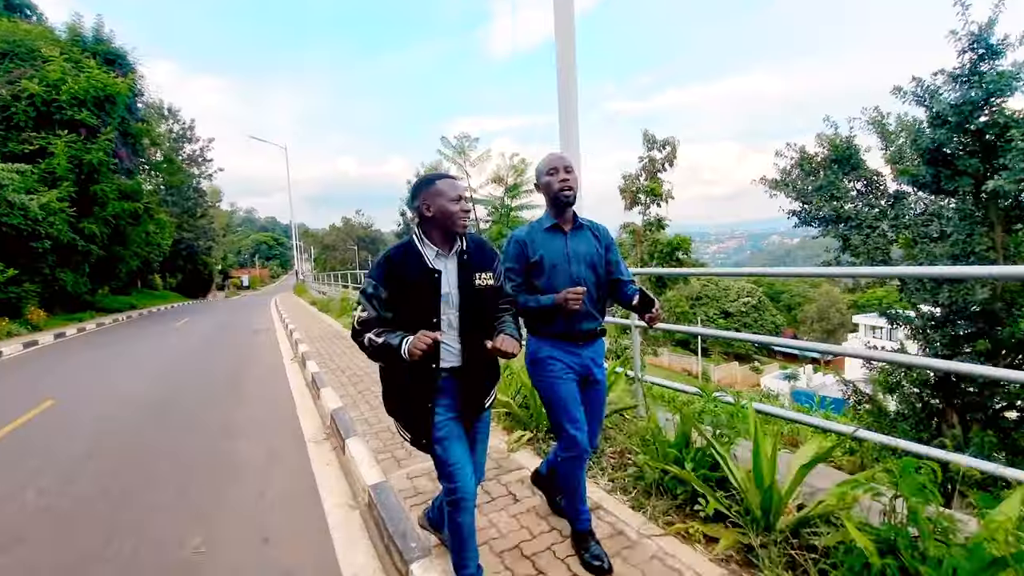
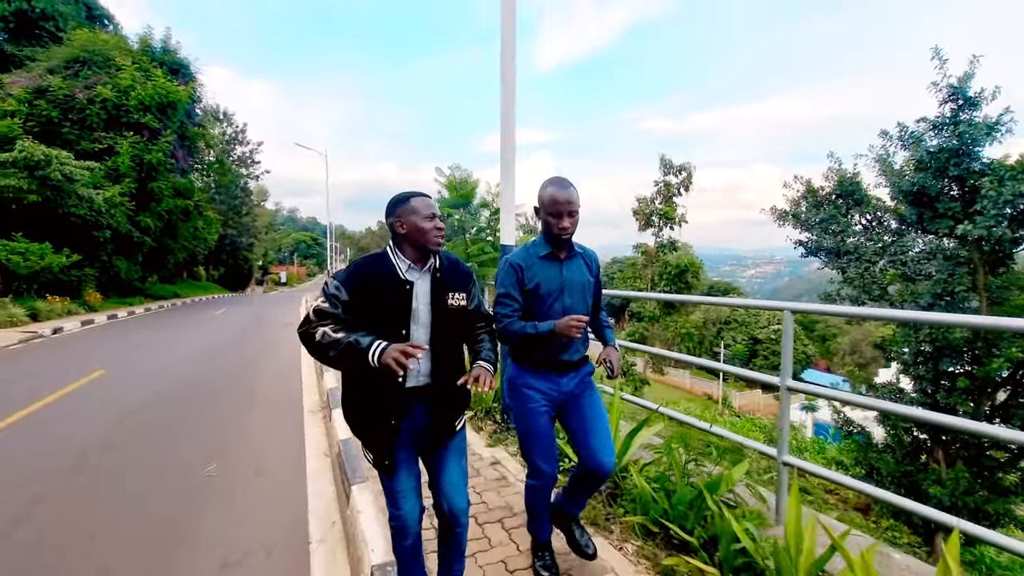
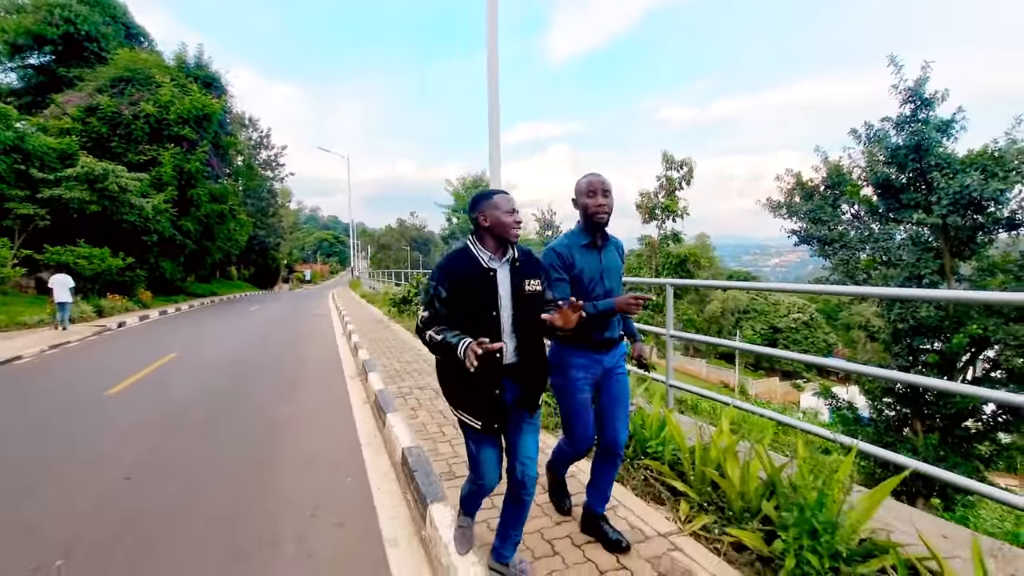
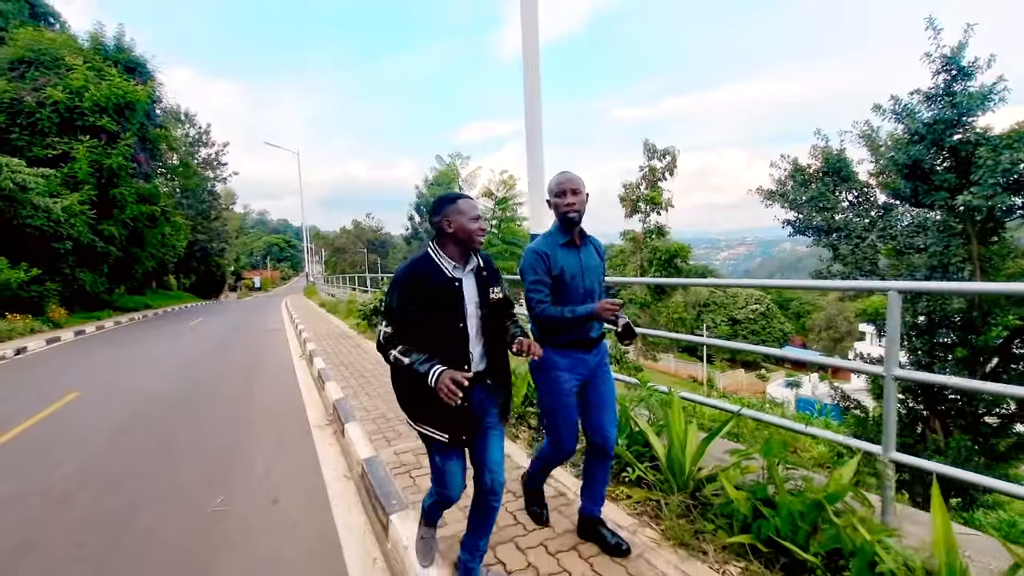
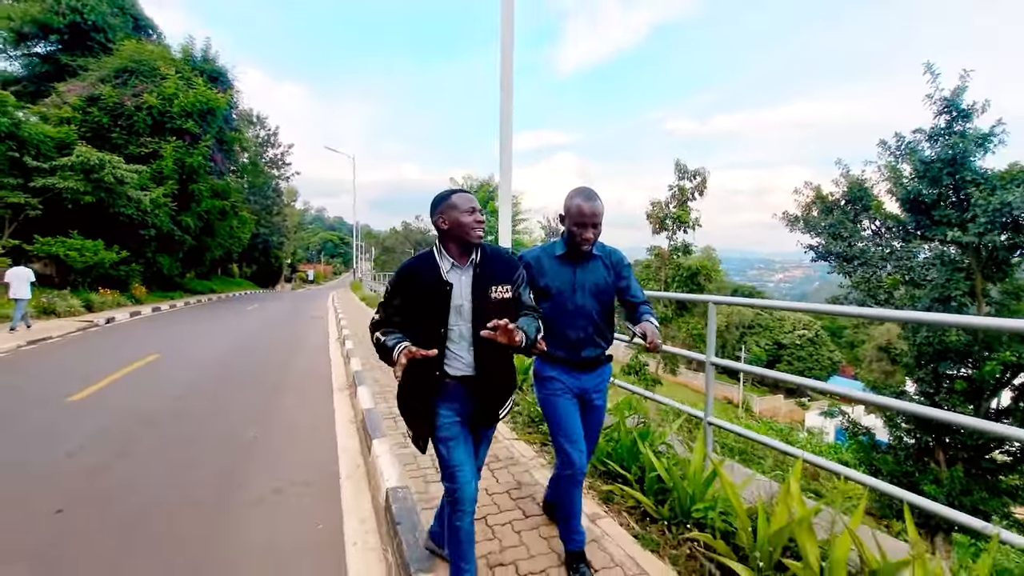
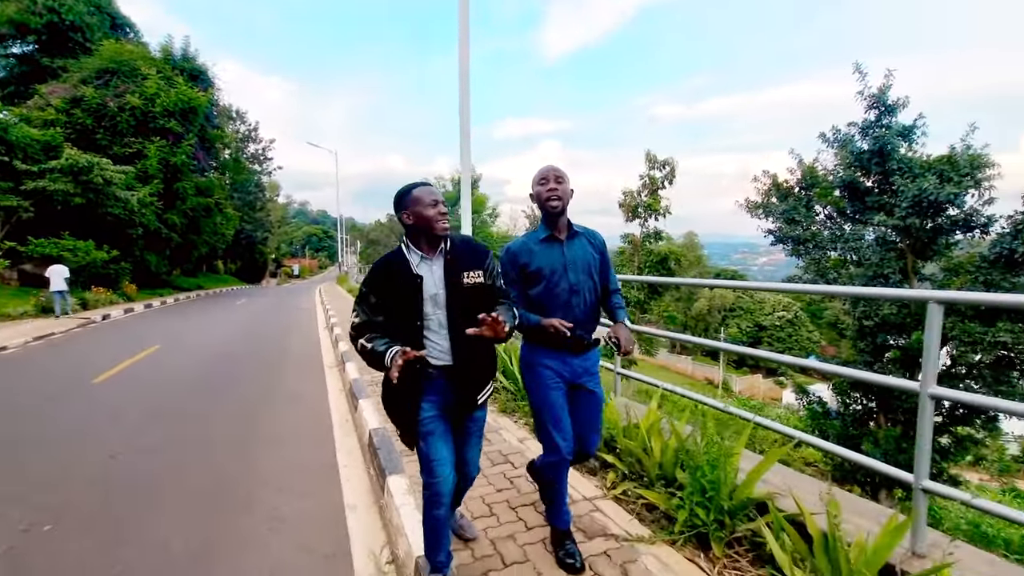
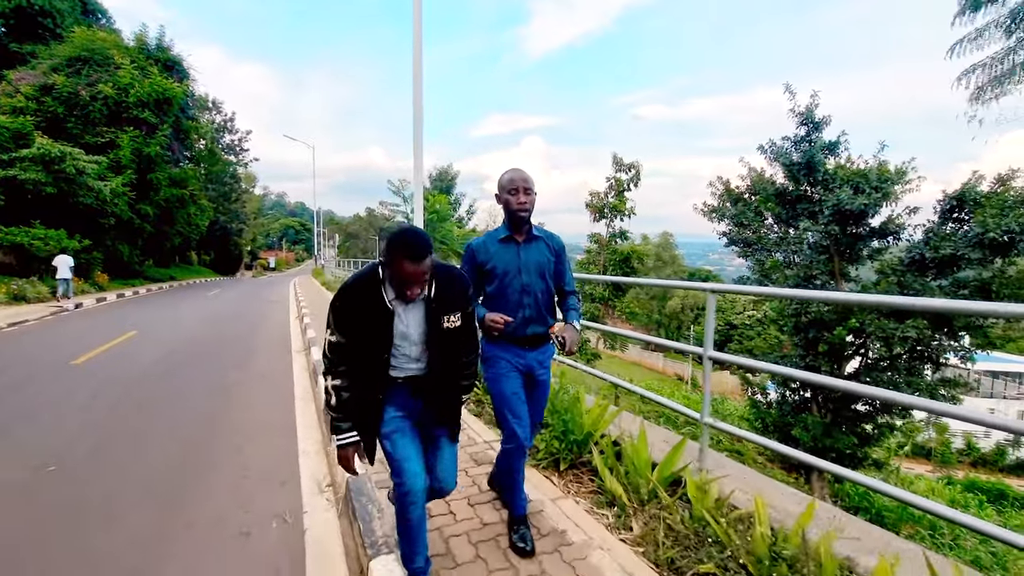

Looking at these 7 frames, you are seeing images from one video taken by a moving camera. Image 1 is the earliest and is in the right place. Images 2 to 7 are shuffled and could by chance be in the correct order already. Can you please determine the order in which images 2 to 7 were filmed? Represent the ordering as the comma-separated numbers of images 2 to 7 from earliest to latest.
4, 2, 5, 3, 6, 7
